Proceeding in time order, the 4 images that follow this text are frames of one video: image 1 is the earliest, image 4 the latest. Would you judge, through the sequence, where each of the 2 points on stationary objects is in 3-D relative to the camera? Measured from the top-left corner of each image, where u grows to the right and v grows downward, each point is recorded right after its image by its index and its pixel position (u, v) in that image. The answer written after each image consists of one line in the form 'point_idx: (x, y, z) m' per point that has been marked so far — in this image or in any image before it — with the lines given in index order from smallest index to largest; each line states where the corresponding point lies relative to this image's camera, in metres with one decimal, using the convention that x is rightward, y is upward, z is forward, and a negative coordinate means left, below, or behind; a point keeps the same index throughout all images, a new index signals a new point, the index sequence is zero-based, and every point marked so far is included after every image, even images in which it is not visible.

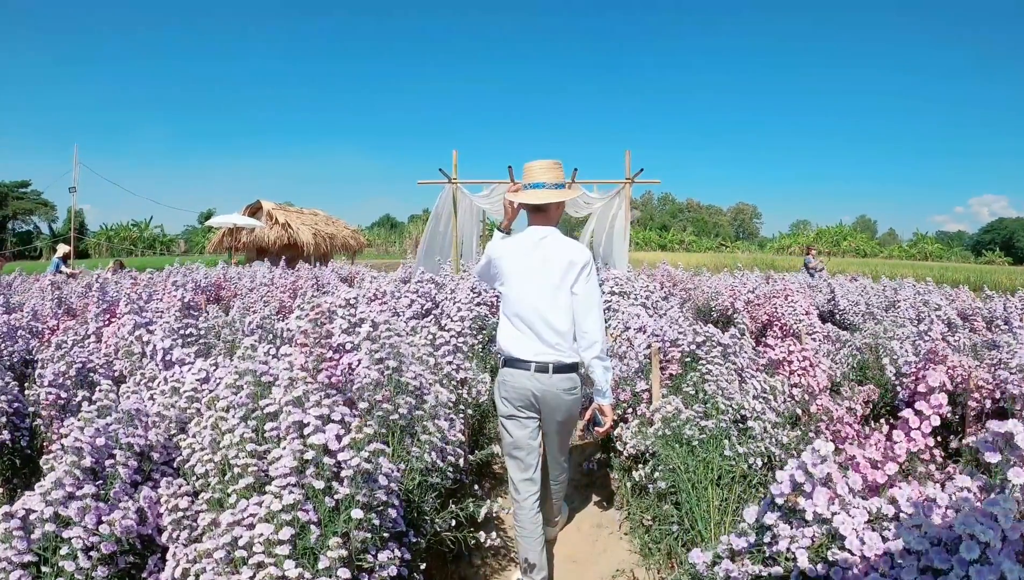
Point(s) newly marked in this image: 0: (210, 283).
0: (-4.9, +0.1, +9.2) m
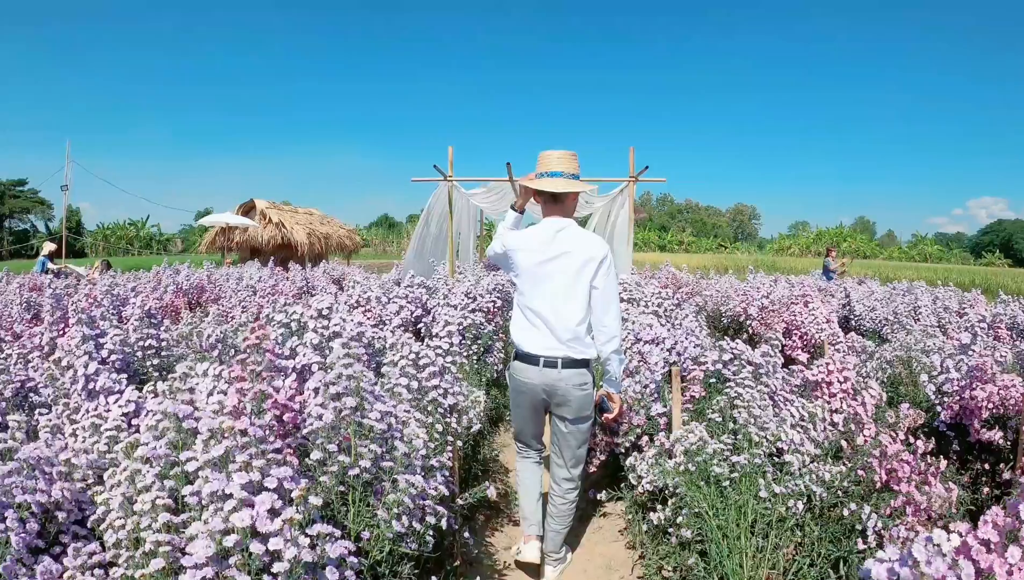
0: (-4.9, +0.1, +8.7) m
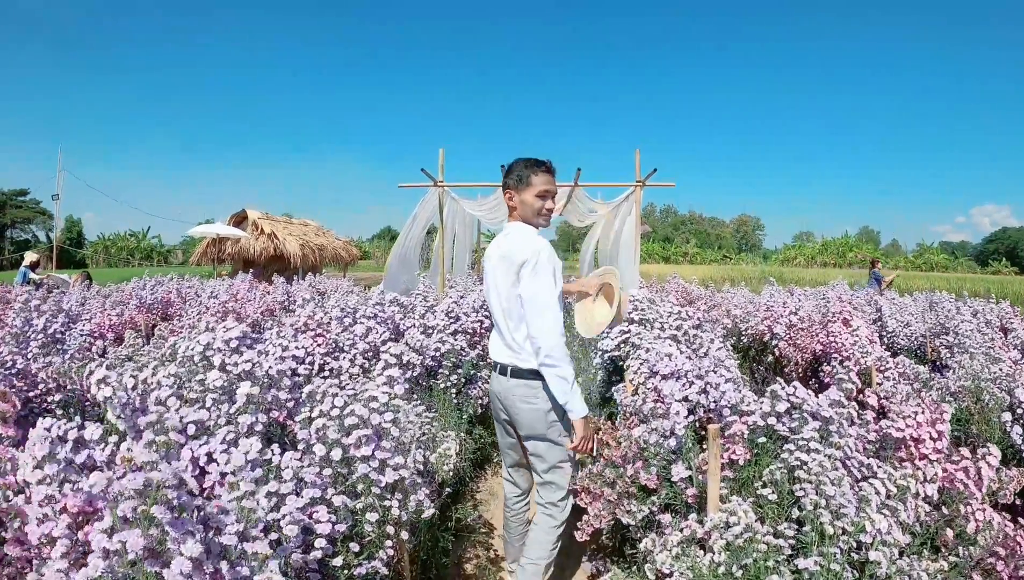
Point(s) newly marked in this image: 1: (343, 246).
0: (-4.9, -0.2, +7.9) m
1: (-5.6, +1.5, +19.0) m
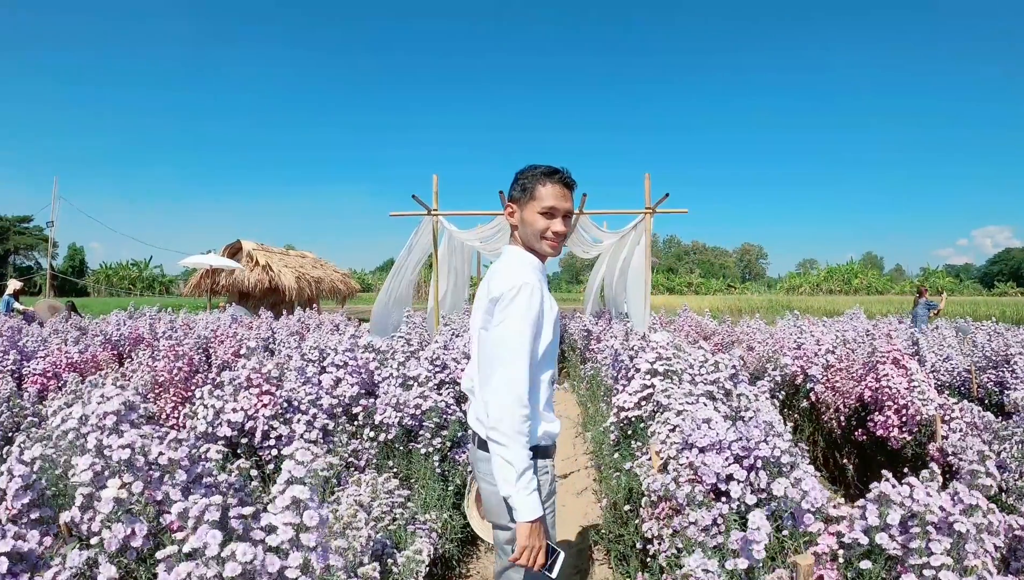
0: (-4.9, -0.7, +7.3) m
1: (-5.6, +0.4, +18.4) m
